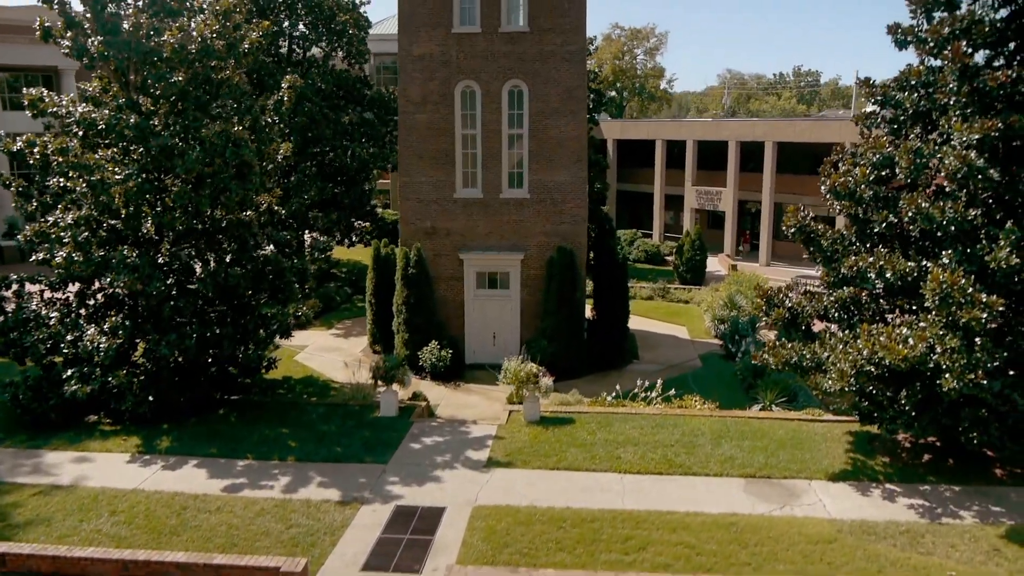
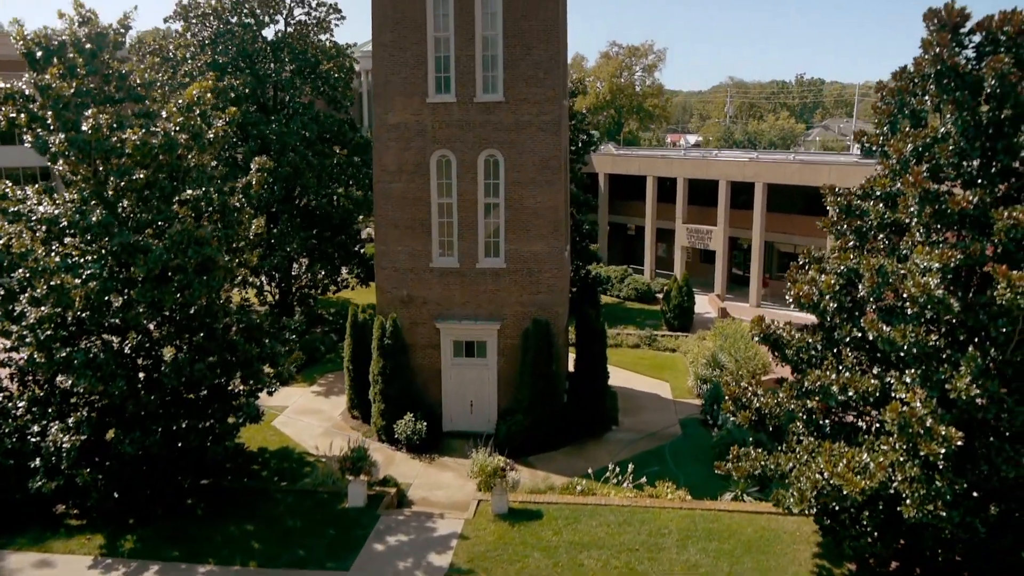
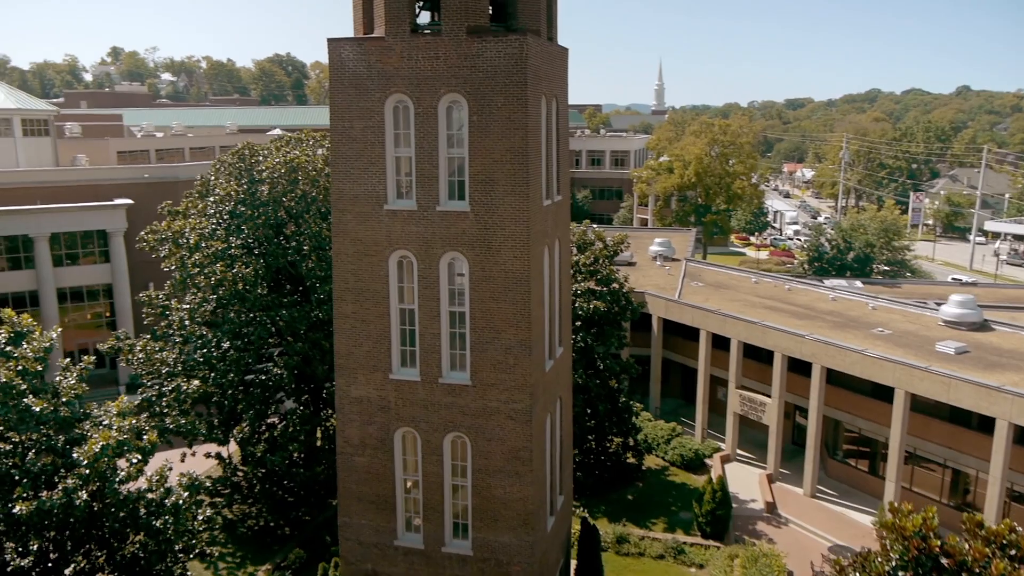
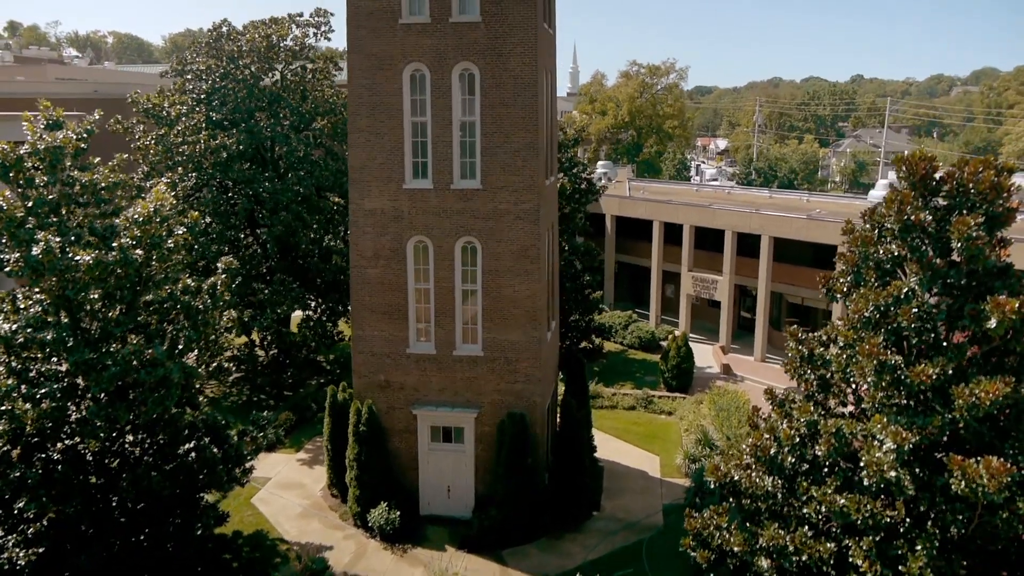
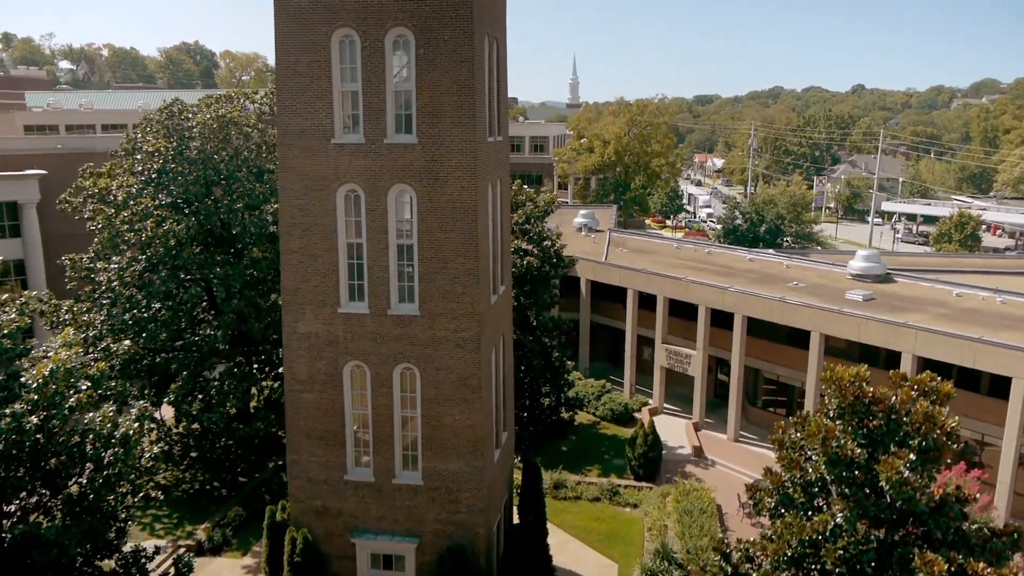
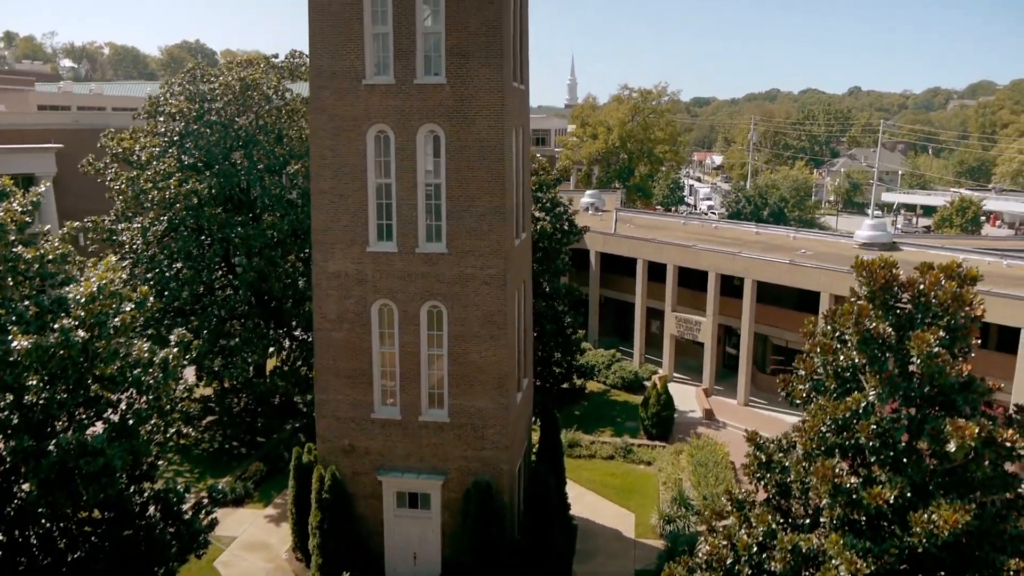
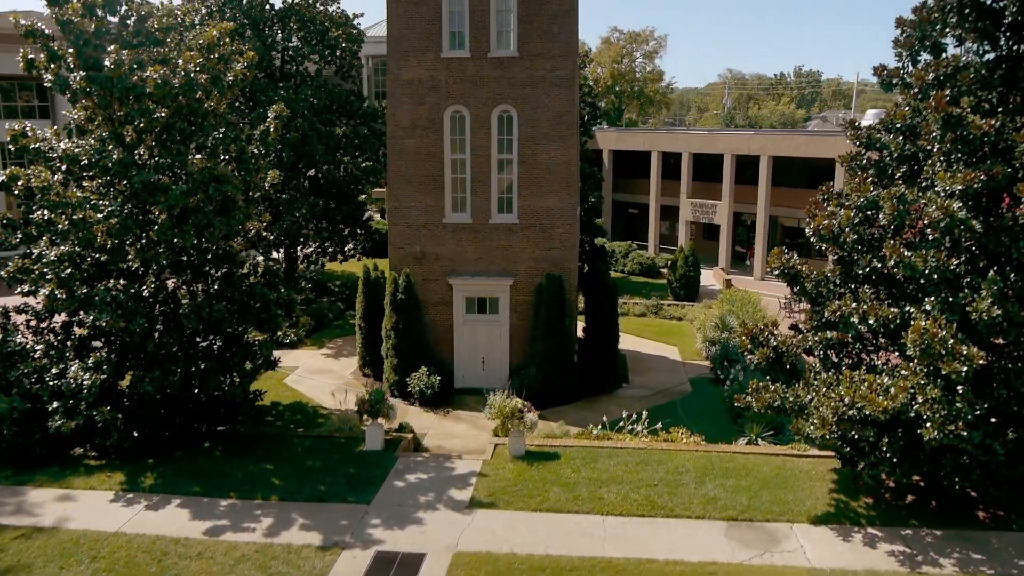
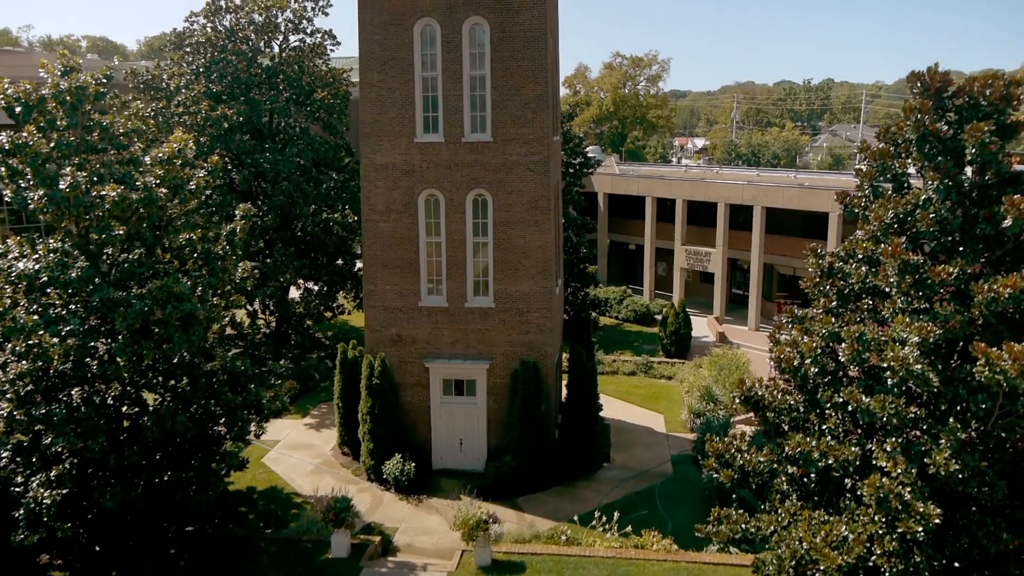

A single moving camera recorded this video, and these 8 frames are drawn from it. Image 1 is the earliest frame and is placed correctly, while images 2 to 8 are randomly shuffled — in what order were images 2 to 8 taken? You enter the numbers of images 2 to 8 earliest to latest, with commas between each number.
7, 2, 8, 4, 6, 5, 3
